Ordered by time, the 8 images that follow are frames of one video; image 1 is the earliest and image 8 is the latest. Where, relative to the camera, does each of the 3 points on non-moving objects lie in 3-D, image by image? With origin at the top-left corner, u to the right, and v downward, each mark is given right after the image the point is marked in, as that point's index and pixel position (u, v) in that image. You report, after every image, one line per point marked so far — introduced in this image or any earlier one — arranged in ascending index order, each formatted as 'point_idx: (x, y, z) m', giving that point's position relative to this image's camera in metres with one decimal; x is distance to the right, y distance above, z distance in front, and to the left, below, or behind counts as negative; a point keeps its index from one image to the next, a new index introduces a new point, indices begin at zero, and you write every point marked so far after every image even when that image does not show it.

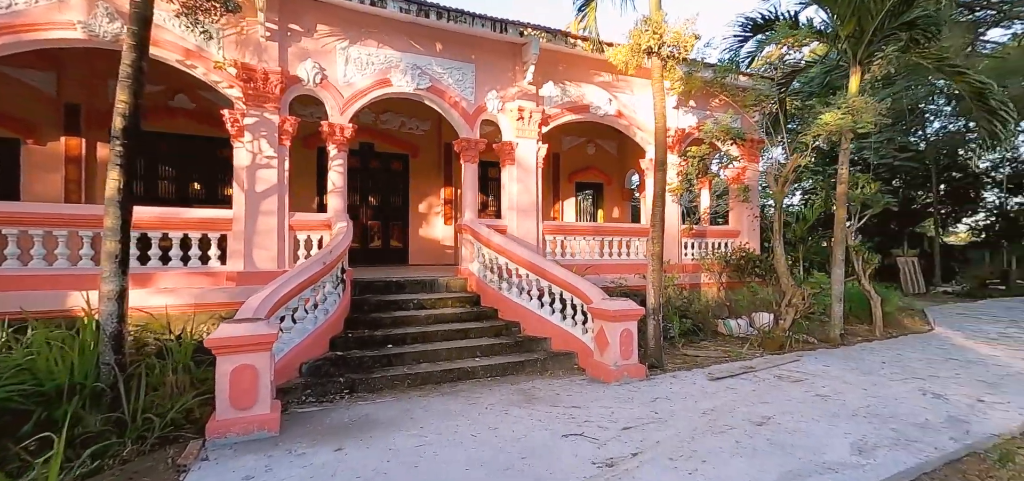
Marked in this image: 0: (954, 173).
0: (+14.7, +2.3, +14.4) m
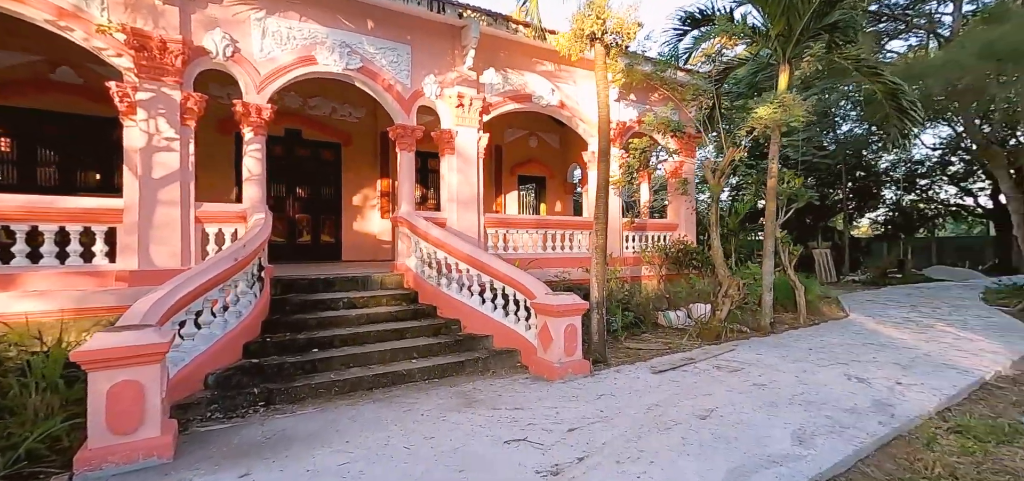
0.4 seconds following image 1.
0: (+12.7, +2.5, +15.9) m
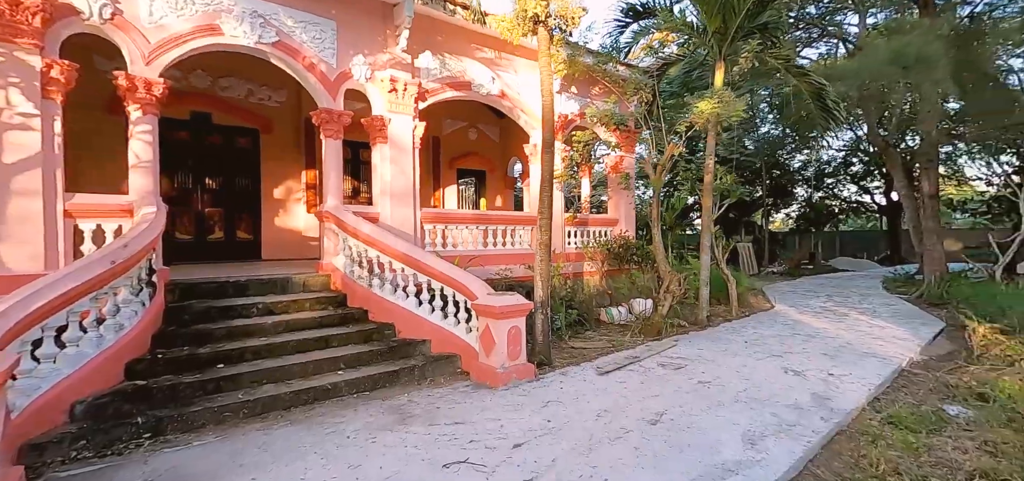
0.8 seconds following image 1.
0: (+10.4, +2.7, +17.1) m
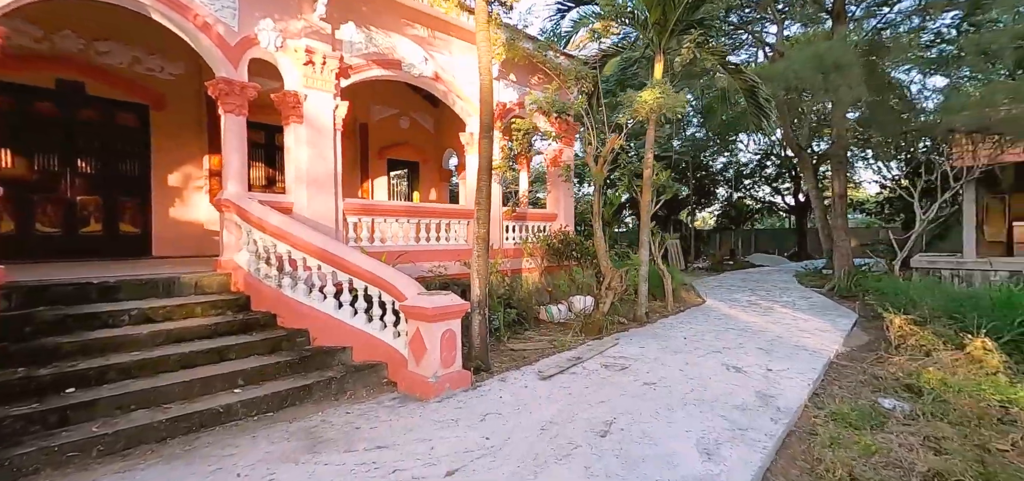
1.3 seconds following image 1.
0: (+7.9, +2.9, +18.0) m
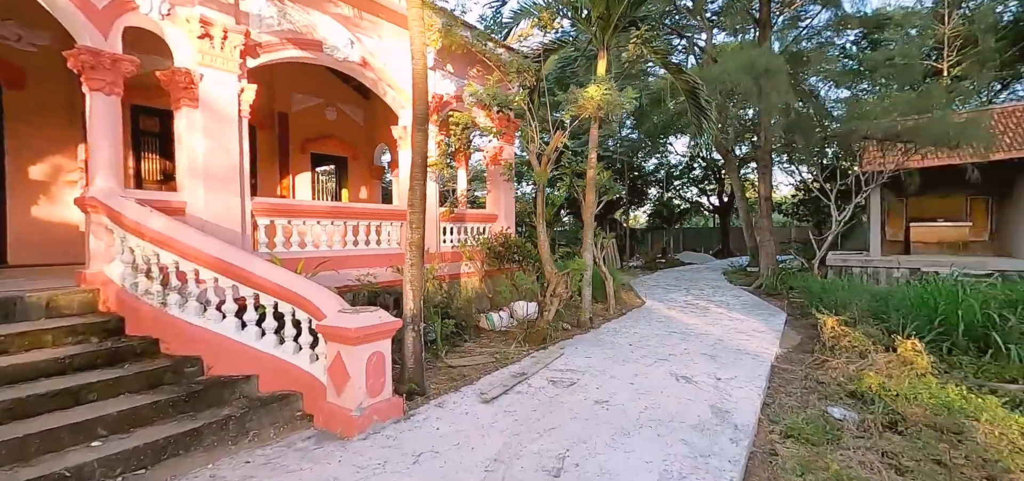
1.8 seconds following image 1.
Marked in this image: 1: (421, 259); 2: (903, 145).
0: (+5.3, +2.9, +18.5) m
1: (-0.8, -0.2, +3.8) m
2: (+7.4, +1.8, +8.0) m
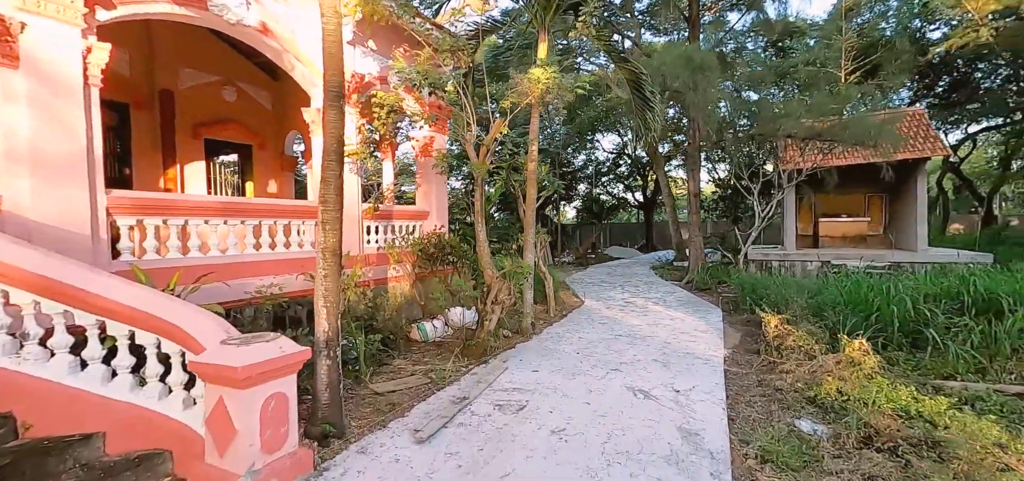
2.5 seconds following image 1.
0: (+2.4, +3.1, +18.5) m
1: (-1.2, -0.2, +3.0) m
2: (+6.1, +1.9, +8.5) m
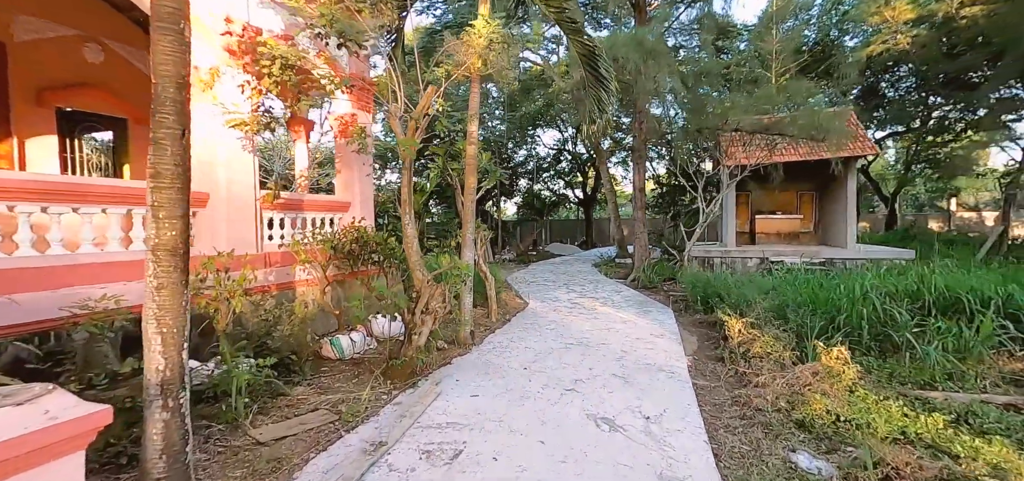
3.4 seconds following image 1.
0: (-0.2, +3.2, +17.9) m
1: (-1.6, -0.2, +2.1) m
2: (+4.9, +2.0, +8.5) m
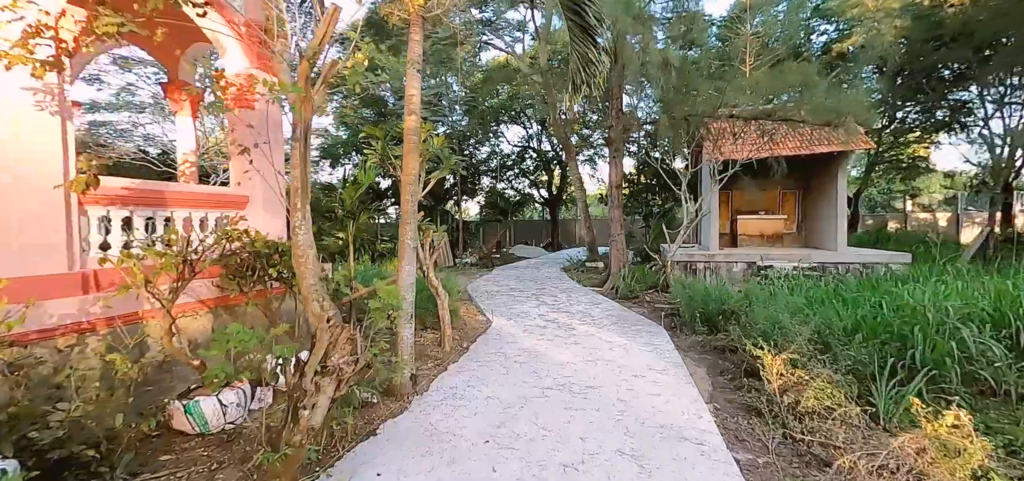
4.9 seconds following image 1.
0: (-1.6, +3.2, +16.5) m
1: (-1.7, -0.2, +0.6) m
2: (+4.3, +1.9, +7.6) m
